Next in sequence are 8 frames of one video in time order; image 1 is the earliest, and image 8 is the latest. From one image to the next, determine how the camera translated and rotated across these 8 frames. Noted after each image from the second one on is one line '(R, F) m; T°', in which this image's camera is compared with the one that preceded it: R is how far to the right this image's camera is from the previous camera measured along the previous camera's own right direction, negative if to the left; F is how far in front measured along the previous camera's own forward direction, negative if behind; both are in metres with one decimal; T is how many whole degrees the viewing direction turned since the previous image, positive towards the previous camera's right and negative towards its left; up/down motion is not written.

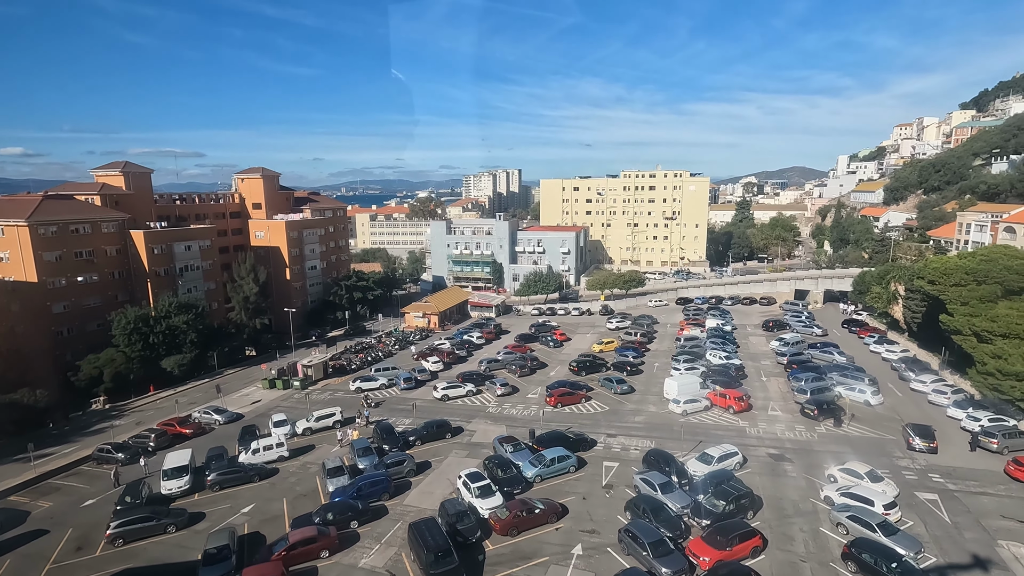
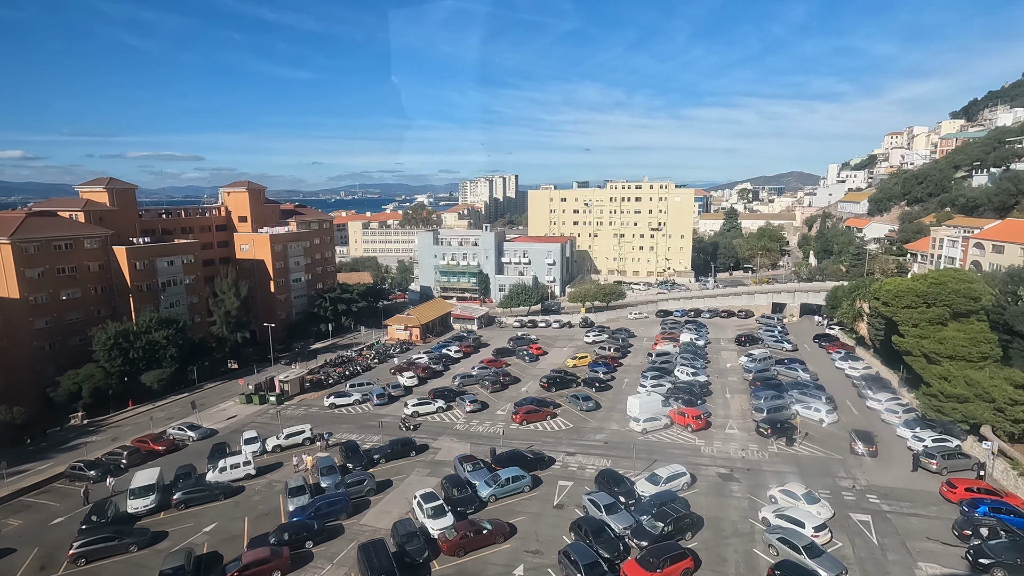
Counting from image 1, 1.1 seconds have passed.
(+1.4, -0.6) m; 0°
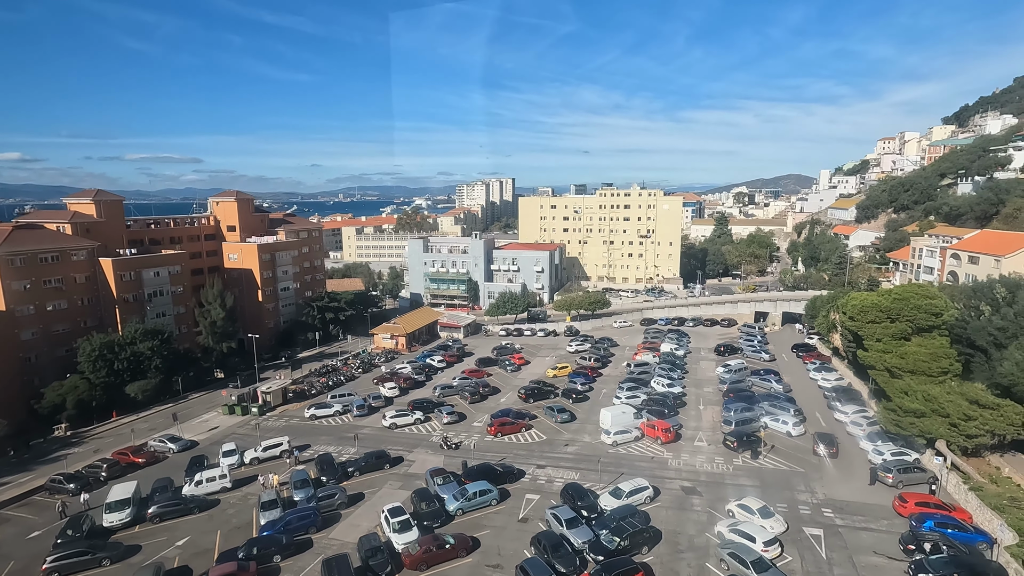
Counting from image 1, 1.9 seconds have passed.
(+1.1, -0.5) m; 0°
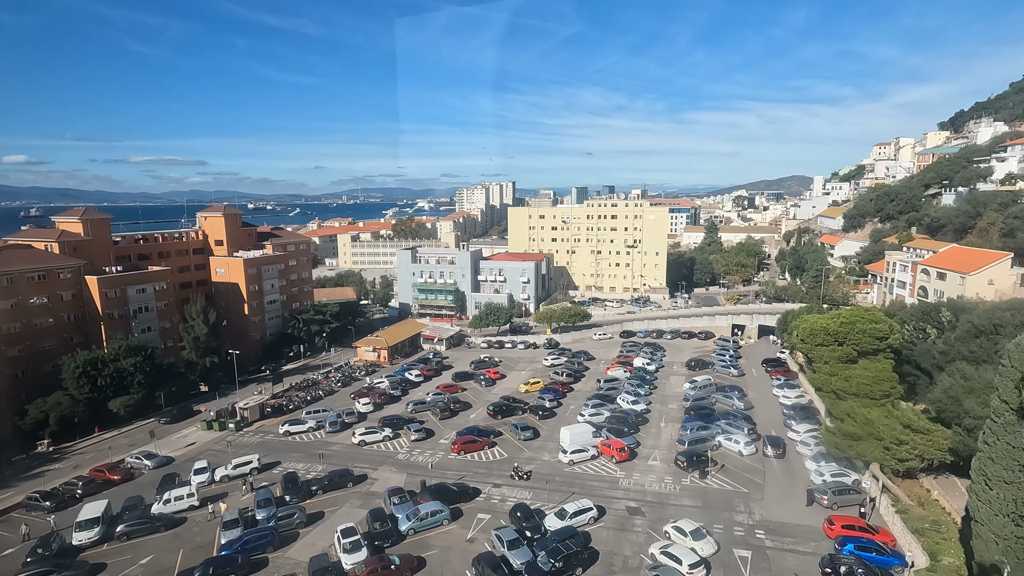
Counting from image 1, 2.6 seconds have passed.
(+1.9, -0.9) m; 0°
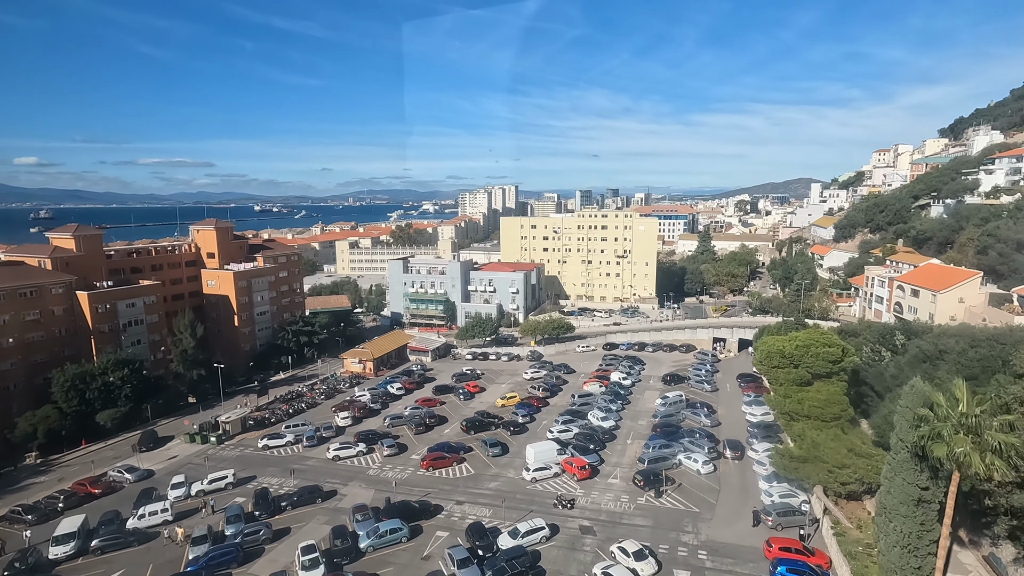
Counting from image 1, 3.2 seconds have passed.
(+1.8, -0.8) m; -1°
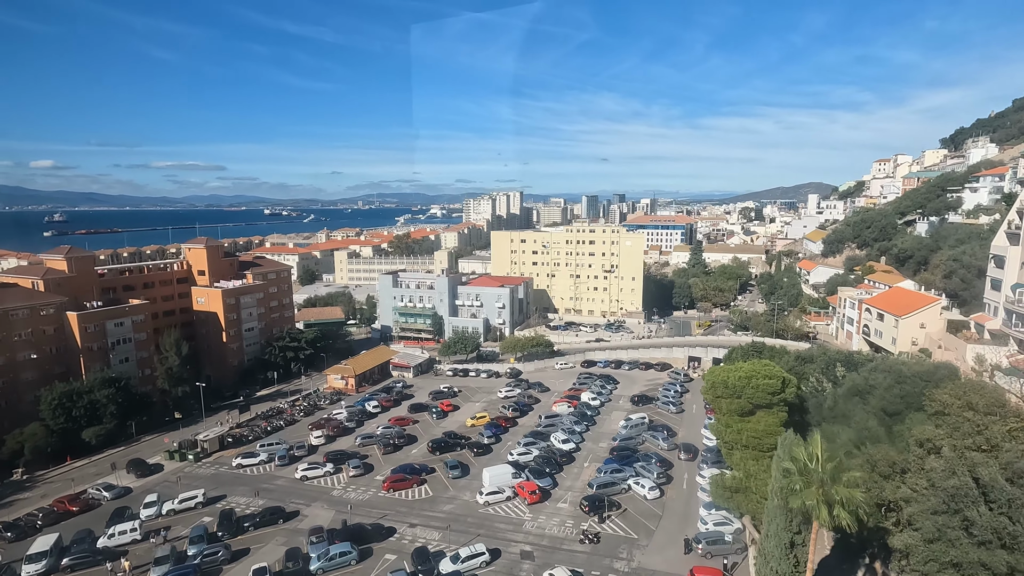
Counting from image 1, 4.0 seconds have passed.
(+2.6, -1.1) m; -1°
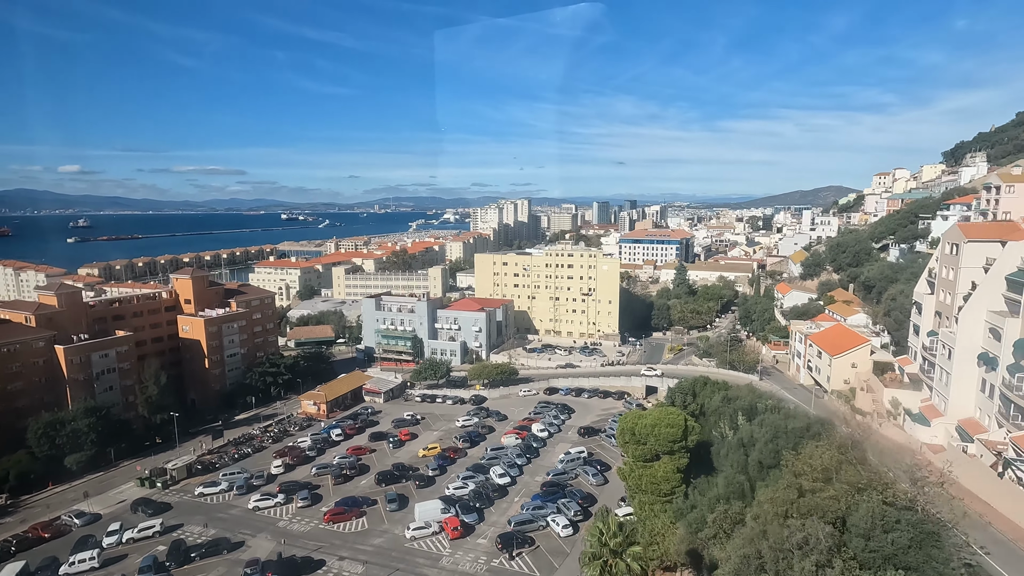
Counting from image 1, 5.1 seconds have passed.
(+4.7, -2.2) m; -2°
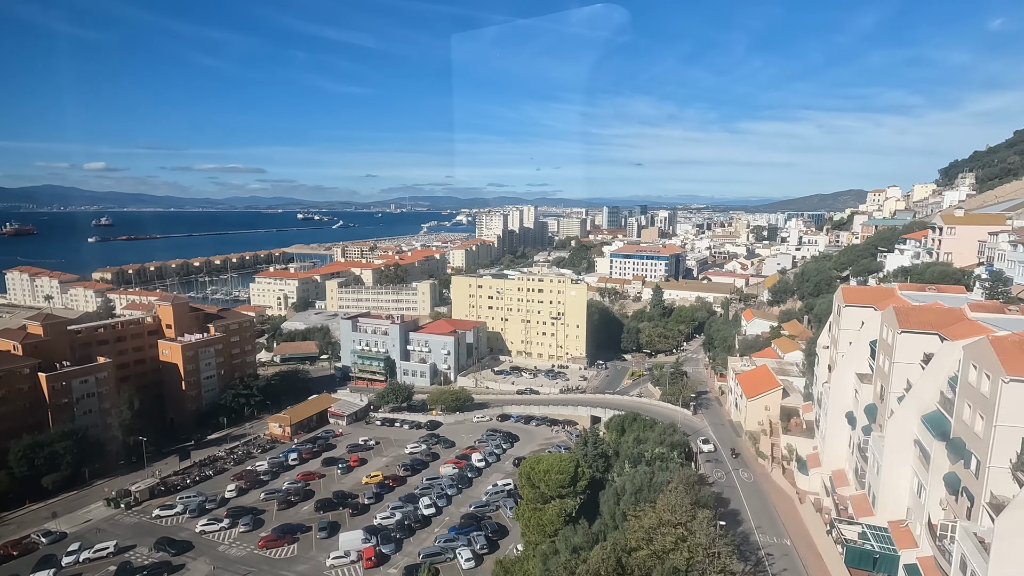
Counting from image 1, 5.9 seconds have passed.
(+5.9, -2.9) m; -2°
